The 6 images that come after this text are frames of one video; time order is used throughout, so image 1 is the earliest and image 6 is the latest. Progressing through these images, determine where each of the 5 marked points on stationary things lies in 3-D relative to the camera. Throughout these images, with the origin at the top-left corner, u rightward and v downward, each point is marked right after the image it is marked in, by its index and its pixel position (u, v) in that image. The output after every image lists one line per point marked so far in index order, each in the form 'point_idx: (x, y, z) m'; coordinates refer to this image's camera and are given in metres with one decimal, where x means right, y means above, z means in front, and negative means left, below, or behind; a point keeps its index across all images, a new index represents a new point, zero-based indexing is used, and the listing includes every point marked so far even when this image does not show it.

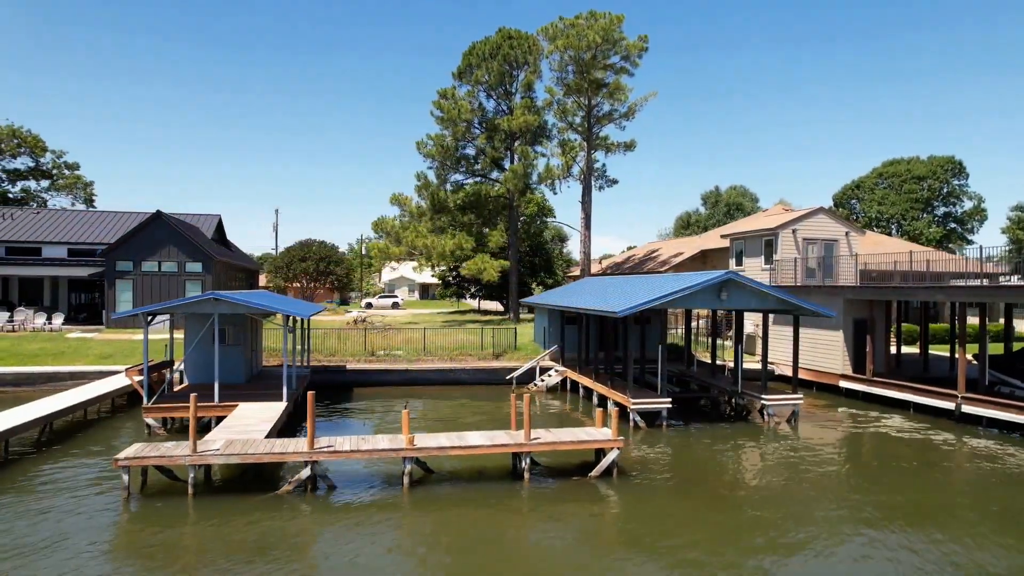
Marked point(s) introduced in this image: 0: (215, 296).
0: (-6.7, -0.2, +14.7) m
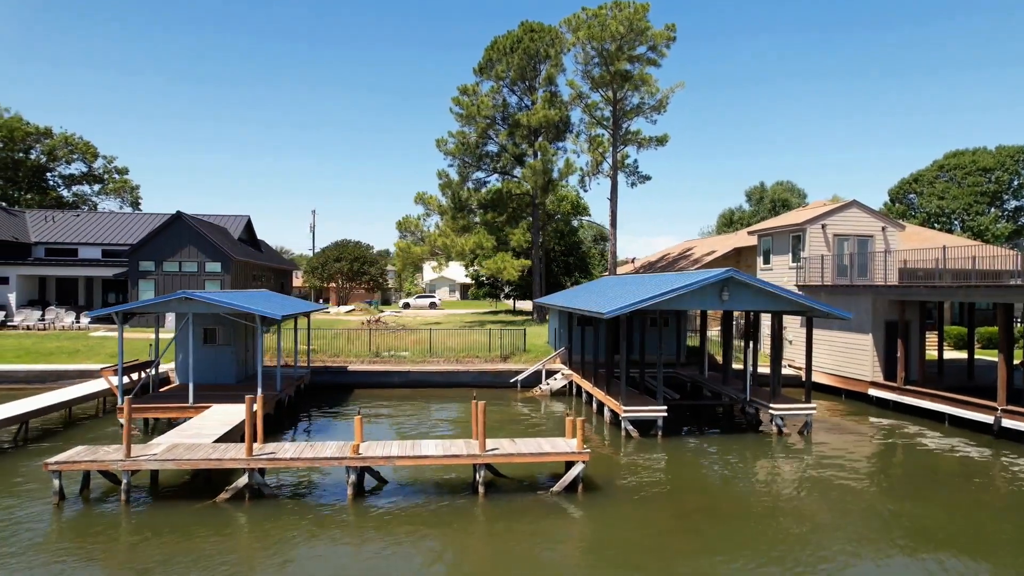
0: (-7.1, -0.2, +14.4) m
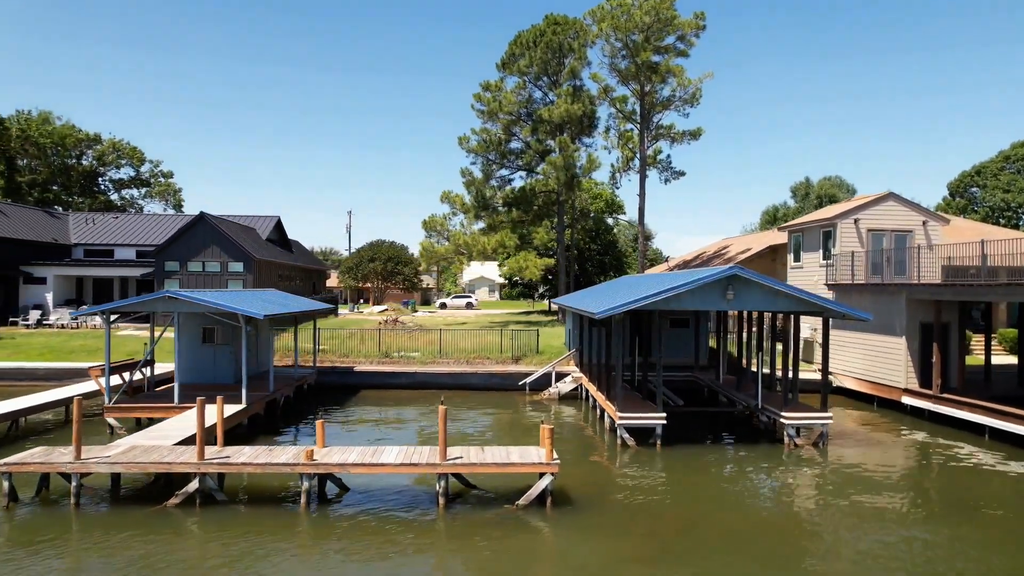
0: (-7.4, -0.1, +14.3) m
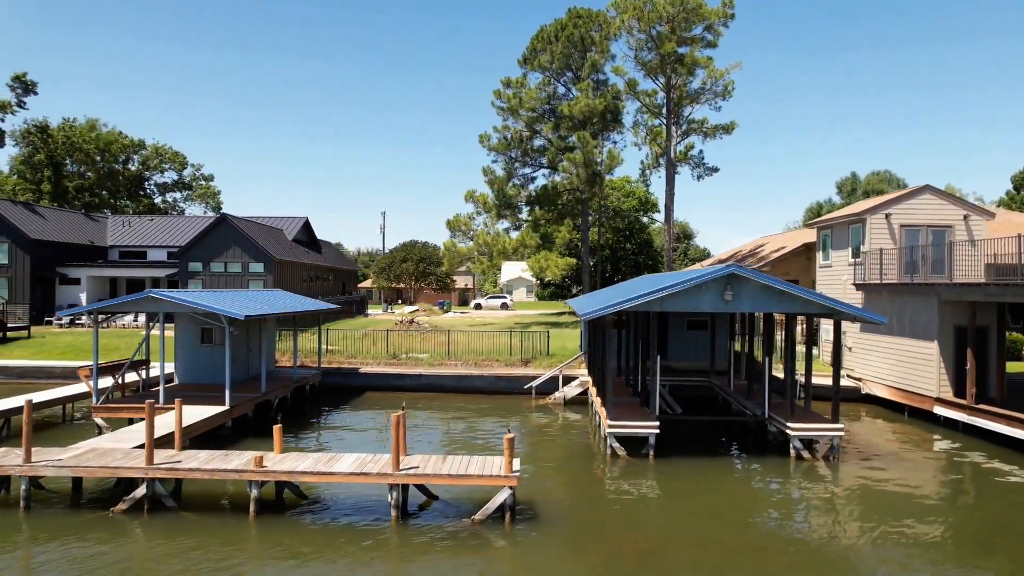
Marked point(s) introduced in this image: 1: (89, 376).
0: (-7.6, -0.1, +14.2) m
1: (-9.8, -2.0, +15.5) m
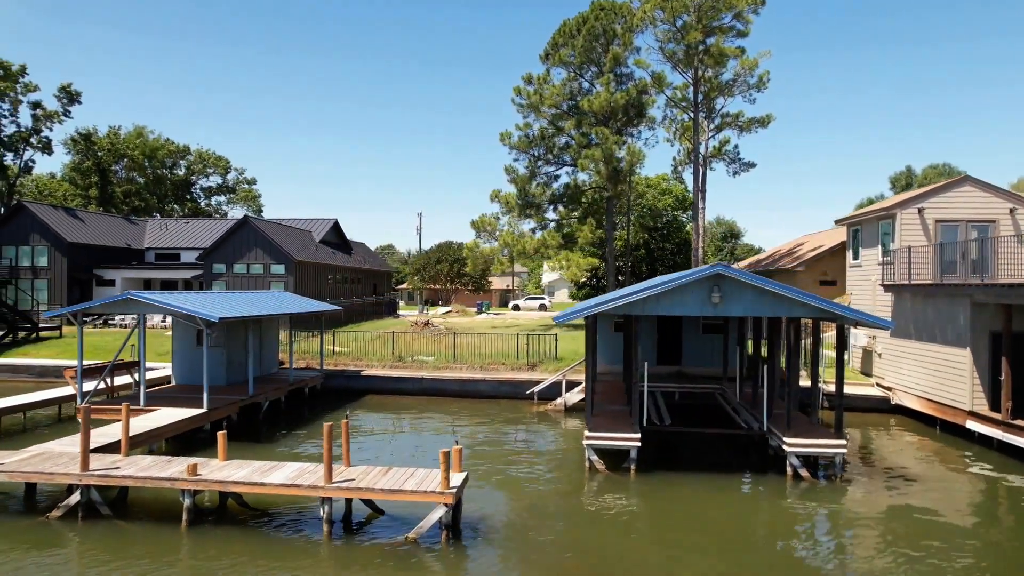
0: (-8.0, -0.2, +14.2) m
1: (-10.1, -2.1, +15.6) m
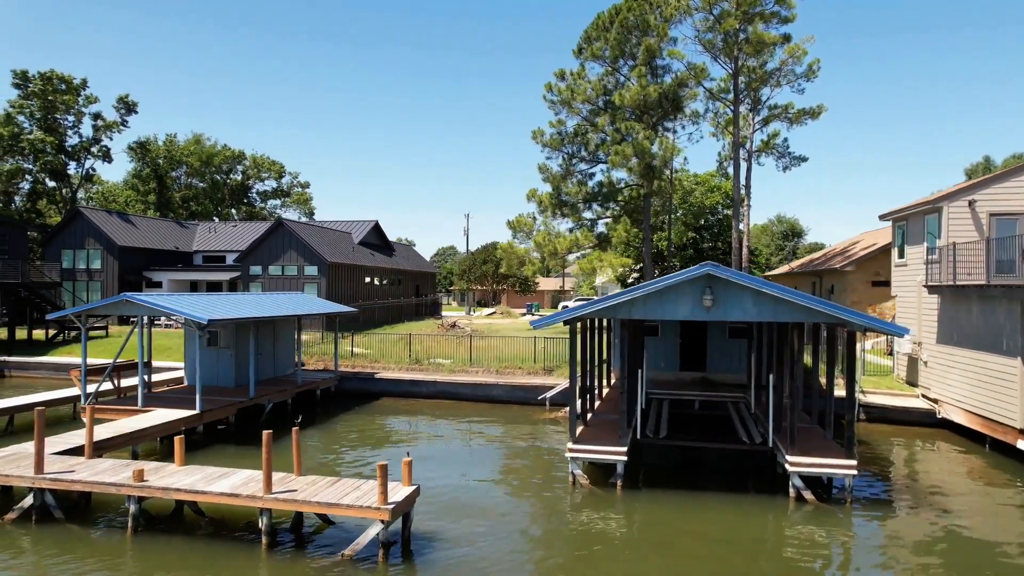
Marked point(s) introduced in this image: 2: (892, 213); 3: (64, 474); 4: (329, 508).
0: (-8.1, -0.2, +14.3) m
1: (-10.0, -2.1, +16.0) m
2: (+10.9, +2.1, +19.0) m
3: (-6.3, -2.7, +9.5) m
4: (-2.2, -2.8, +8.3) m
